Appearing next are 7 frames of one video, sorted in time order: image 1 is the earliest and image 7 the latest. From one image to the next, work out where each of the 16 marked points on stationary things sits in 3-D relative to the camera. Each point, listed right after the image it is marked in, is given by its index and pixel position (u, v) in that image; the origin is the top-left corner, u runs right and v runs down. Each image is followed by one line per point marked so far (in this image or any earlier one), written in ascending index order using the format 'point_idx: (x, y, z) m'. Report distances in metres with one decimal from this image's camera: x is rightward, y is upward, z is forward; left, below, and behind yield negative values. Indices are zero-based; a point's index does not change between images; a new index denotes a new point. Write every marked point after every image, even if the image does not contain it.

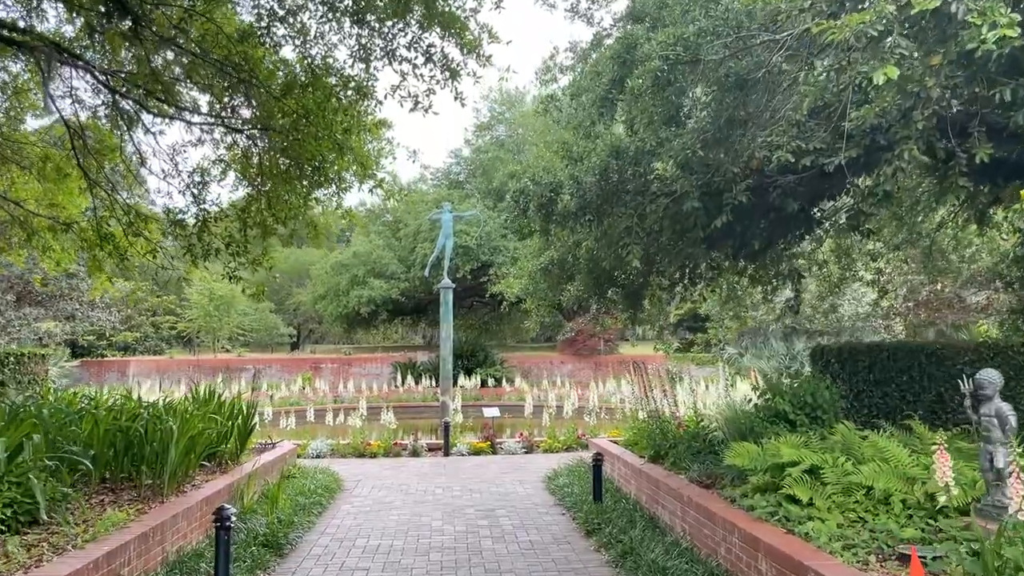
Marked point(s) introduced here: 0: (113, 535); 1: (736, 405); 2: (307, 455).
0: (-2.1, -1.3, +4.4) m
1: (+1.9, -1.0, +7.2) m
2: (-2.6, -2.1, +10.8) m
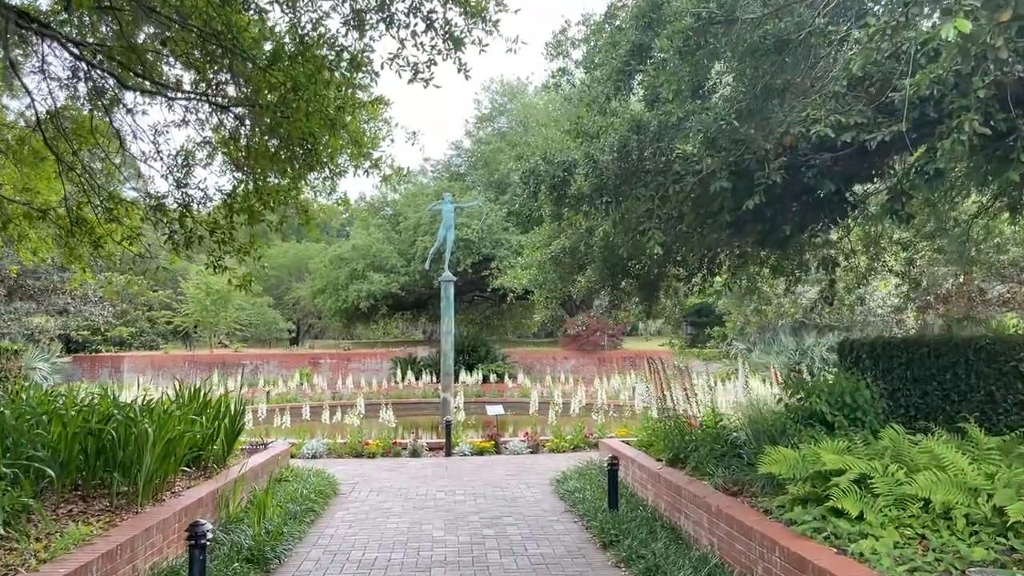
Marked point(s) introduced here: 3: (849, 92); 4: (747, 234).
0: (-2.0, -1.2, +3.9) m
1: (+2.0, -0.9, +6.7) m
2: (-2.5, -2.0, +10.3) m
3: (+2.0, +1.2, +5.0) m
4: (+1.6, +0.4, +5.8) m
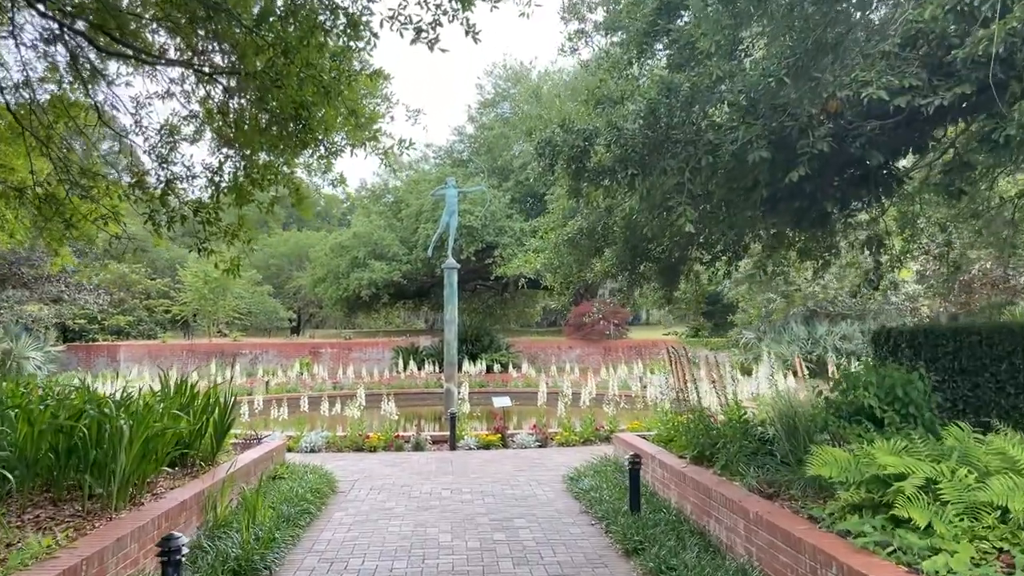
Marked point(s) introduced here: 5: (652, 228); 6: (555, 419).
0: (-2.0, -1.1, +3.4) m
1: (+2.1, -0.8, +6.2) m
2: (-2.5, -1.9, +9.8) m
3: (+2.1, +1.3, +4.5) m
4: (+1.7, +0.5, +5.3) m
5: (+0.9, +0.4, +5.4) m
6: (+0.7, -2.0, +13.0) m
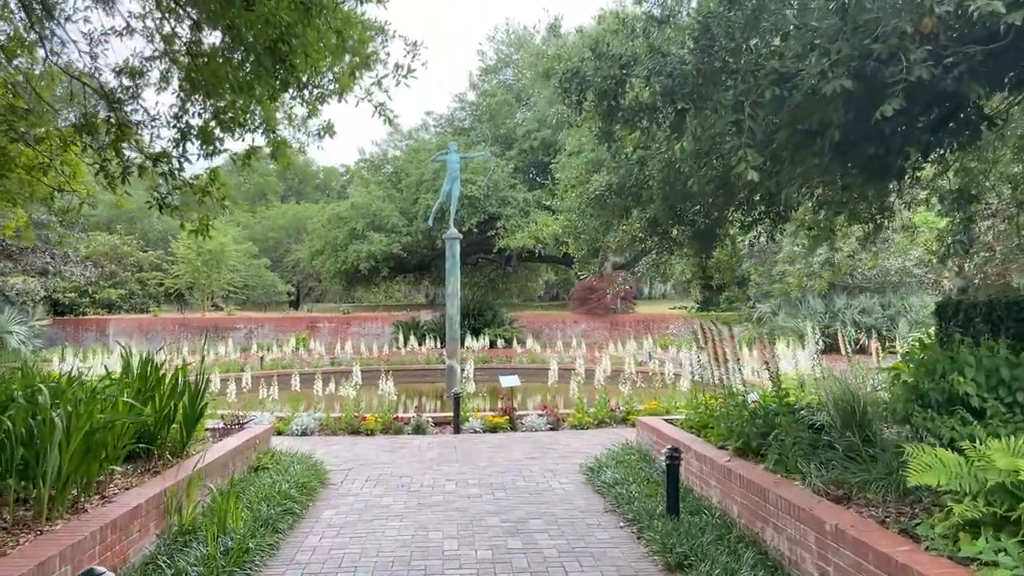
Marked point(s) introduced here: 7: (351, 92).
0: (-1.9, -1.0, +2.7) m
1: (+2.2, -0.6, +5.4) m
2: (-2.4, -1.5, +9.0) m
3: (+2.2, +1.4, +3.6) m
4: (+1.8, +0.7, +4.4) m
5: (+1.0, +0.6, +4.5) m
6: (+0.8, -1.6, +12.2) m
7: (-1.1, +1.3, +5.6) m
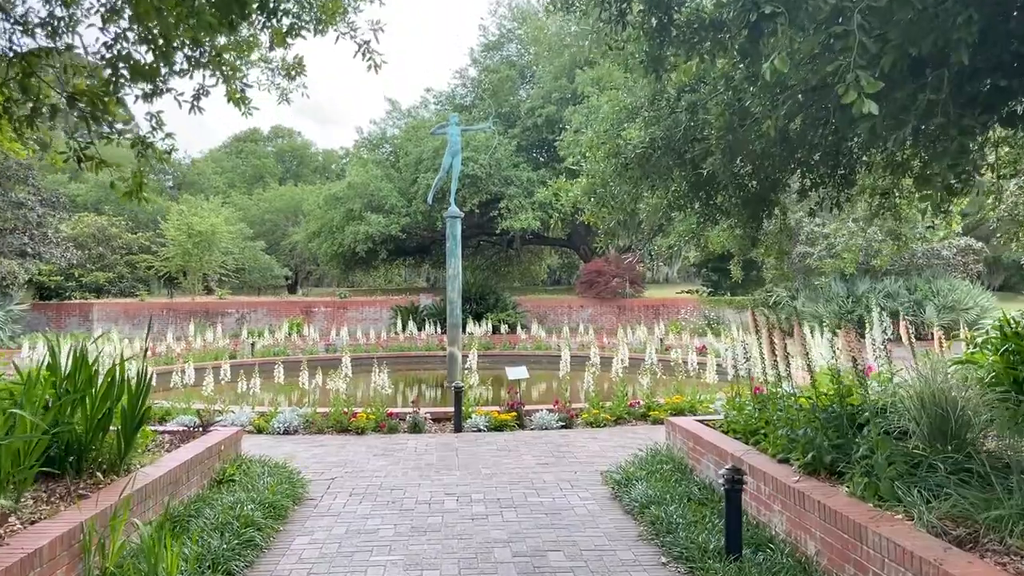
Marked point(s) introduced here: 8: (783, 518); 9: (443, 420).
0: (-1.8, -0.9, +1.7) m
1: (+2.2, -0.5, +4.4) m
2: (-2.3, -1.4, +8.0) m
3: (+2.2, +1.5, +2.6) m
4: (+1.9, +0.8, +3.4) m
5: (+1.1, +0.7, +3.5) m
6: (+0.8, -1.3, +11.2) m
7: (-1.0, +1.4, +4.6) m
8: (+1.3, -1.1, +3.9) m
9: (-0.7, -1.3, +8.6) m
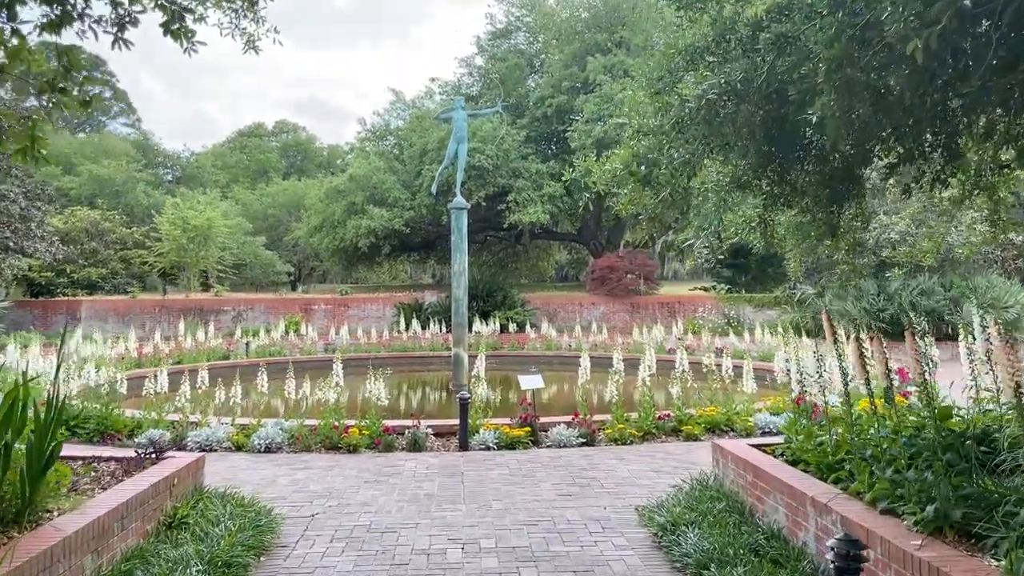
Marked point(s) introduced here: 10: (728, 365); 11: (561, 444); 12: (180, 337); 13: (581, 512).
0: (-1.7, -0.9, +0.7) m
1: (+2.3, -0.5, +3.4) m
2: (-2.2, -1.3, +7.1) m
3: (+2.3, +1.5, +1.5) m
4: (+1.9, +0.8, +2.4) m
5: (+1.2, +0.7, +2.5) m
6: (+1.0, -1.3, +10.2) m
7: (-0.9, +1.4, +3.6) m
8: (+1.3, -1.1, +2.9) m
9: (-0.6, -1.3, +7.6) m
10: (+2.2, -0.8, +8.8) m
11: (+0.4, -1.3, +7.3) m
12: (-6.2, -0.9, +15.7) m
13: (+0.4, -1.3, +4.9) m
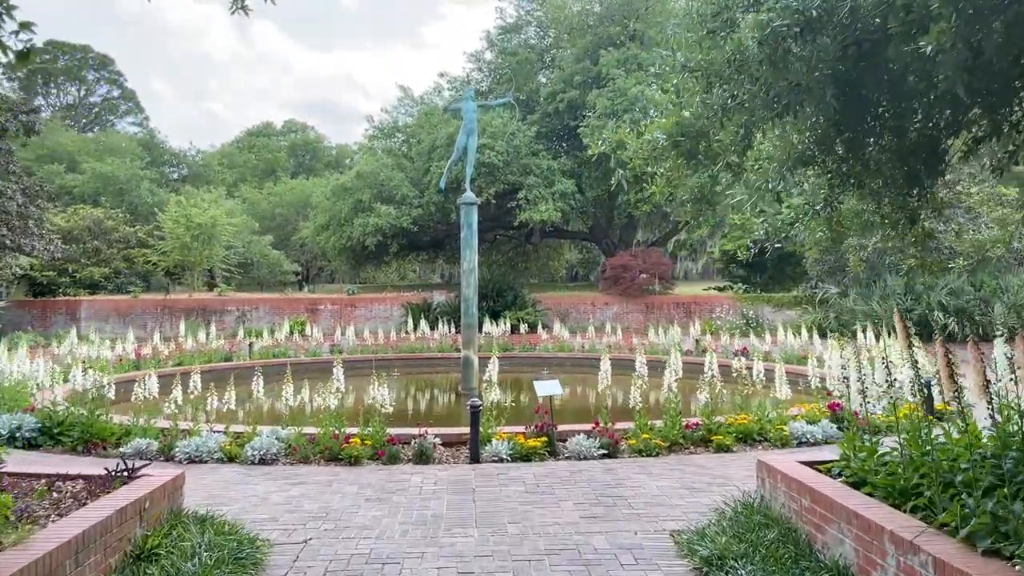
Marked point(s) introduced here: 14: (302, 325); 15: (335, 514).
0: (-1.7, -0.9, +0.1) m
1: (+2.4, -0.5, +2.8) m
2: (-2.1, -1.3, +6.5) m
3: (+2.4, +1.5, +0.9) m
4: (+2.0, +0.8, +1.8) m
5: (+1.2, +0.7, +1.9) m
6: (+1.1, -1.3, +9.6) m
7: (-0.8, +1.5, +3.0) m
8: (+1.4, -1.1, +2.3) m
9: (-0.5, -1.3, +7.1) m
10: (+2.4, -0.8, +8.2) m
11: (+0.5, -1.3, +6.7) m
12: (-6.0, -0.9, +15.2) m
13: (+0.5, -1.3, +4.3) m
14: (-4.6, -0.8, +18.2) m
15: (-1.0, -1.3, +4.8) m
